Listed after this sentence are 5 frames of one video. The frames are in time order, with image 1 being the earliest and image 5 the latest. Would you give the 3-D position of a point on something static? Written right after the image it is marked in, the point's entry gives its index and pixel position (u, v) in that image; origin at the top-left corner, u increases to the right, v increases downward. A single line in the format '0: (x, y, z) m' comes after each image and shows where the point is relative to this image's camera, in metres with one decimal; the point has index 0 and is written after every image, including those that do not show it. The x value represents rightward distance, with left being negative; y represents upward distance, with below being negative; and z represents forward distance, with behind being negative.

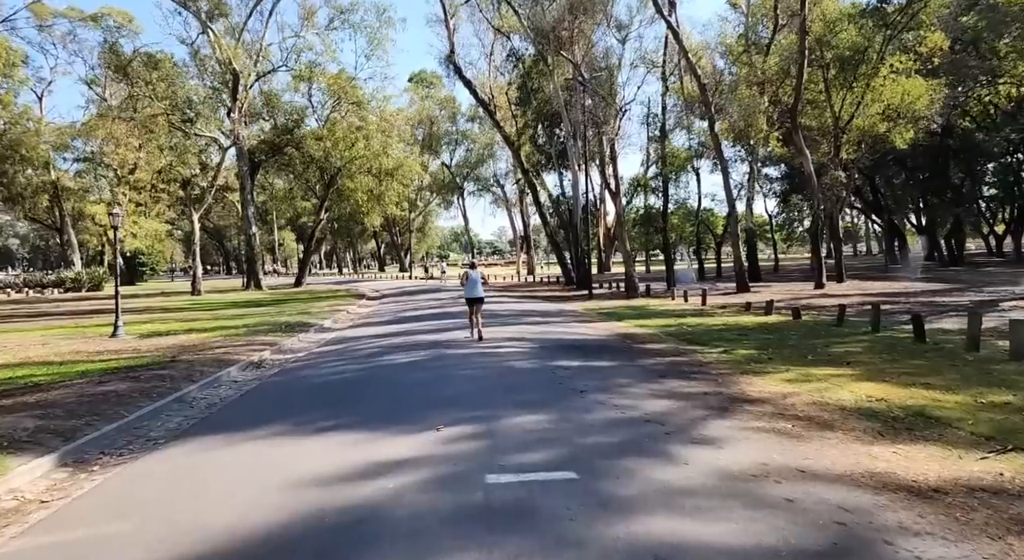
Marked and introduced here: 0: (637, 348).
0: (+2.4, -1.3, +13.4) m
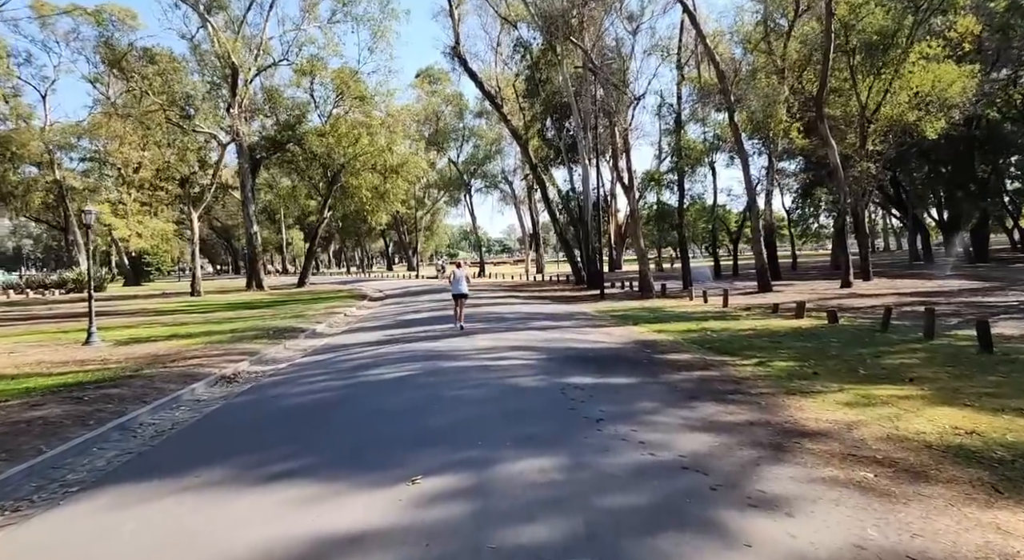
0: (+2.4, -1.4, +11.8) m
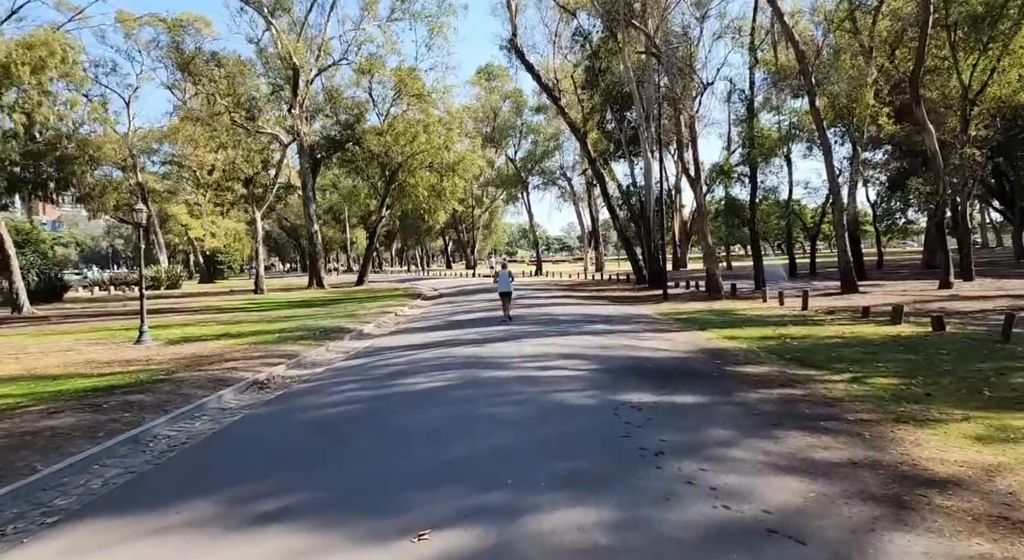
0: (+3.2, -1.4, +10.4) m
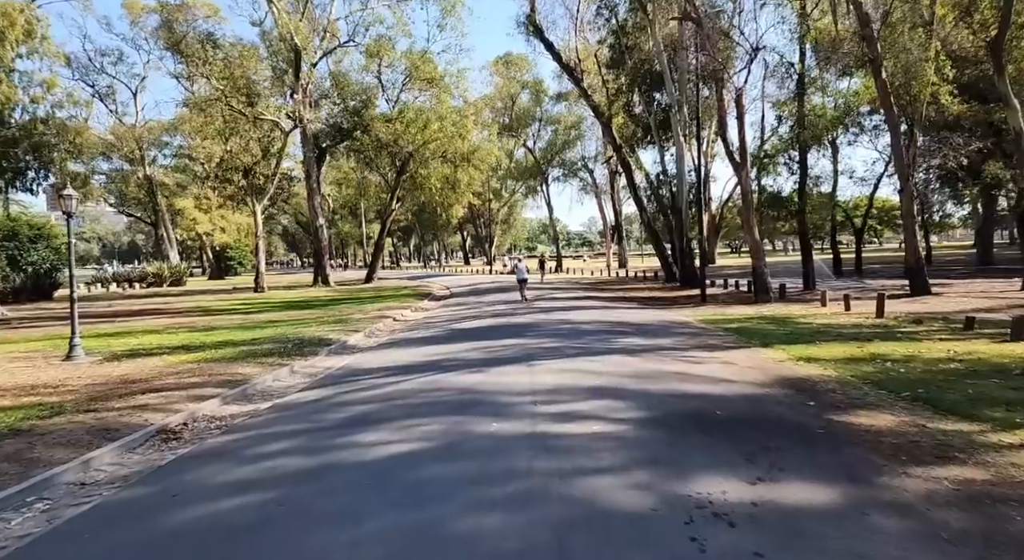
0: (+3.3, -1.5, +7.1) m
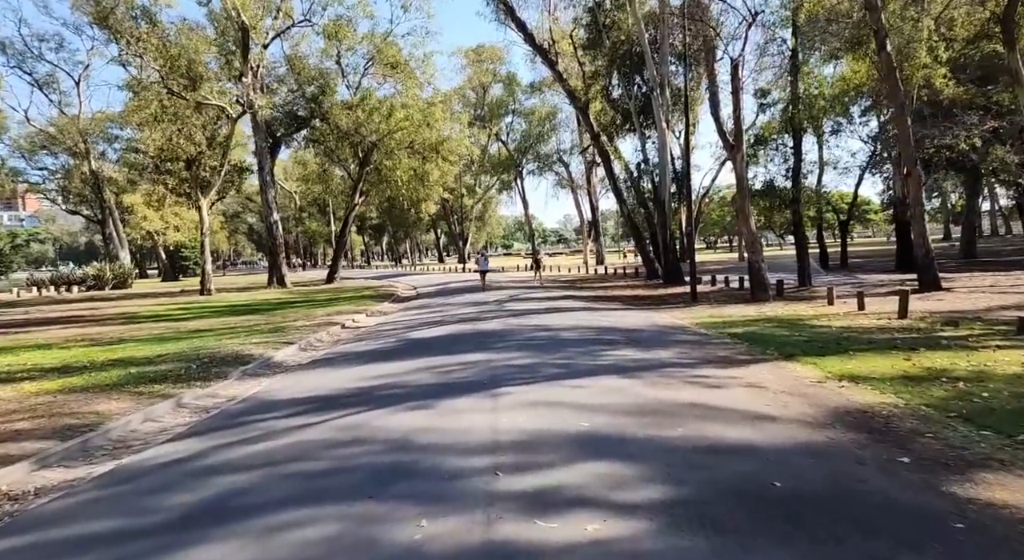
0: (+2.9, -1.4, +4.4) m
